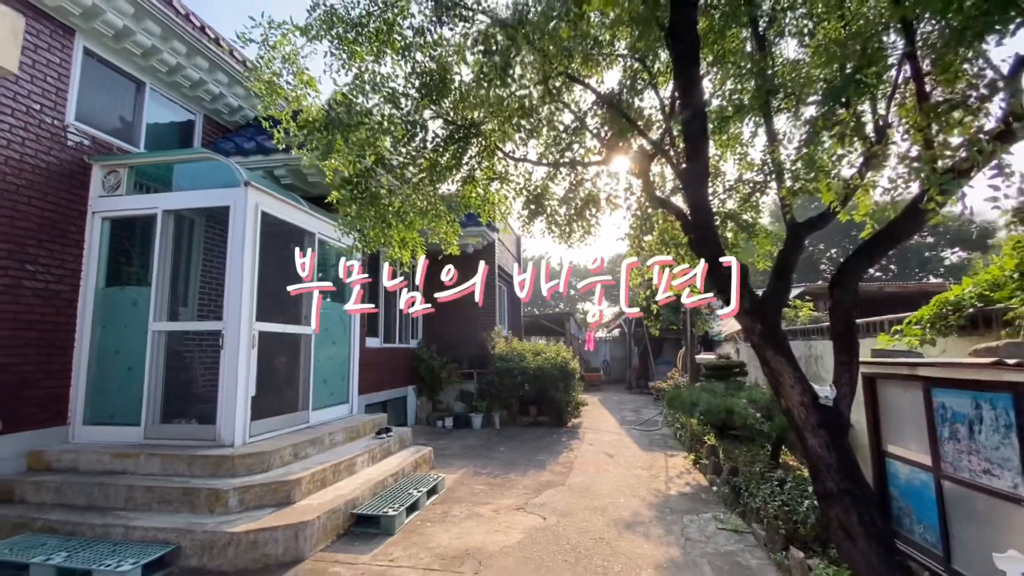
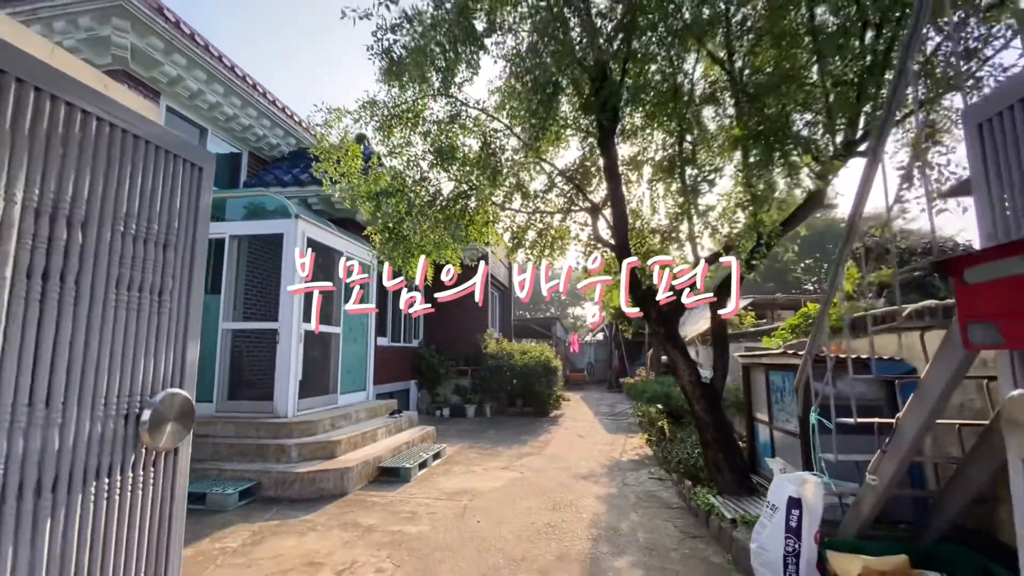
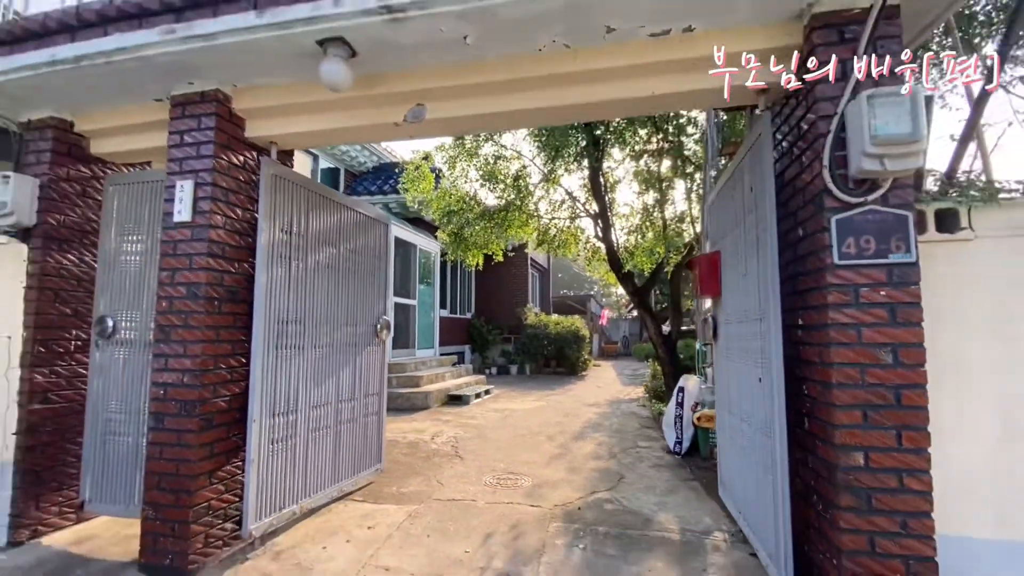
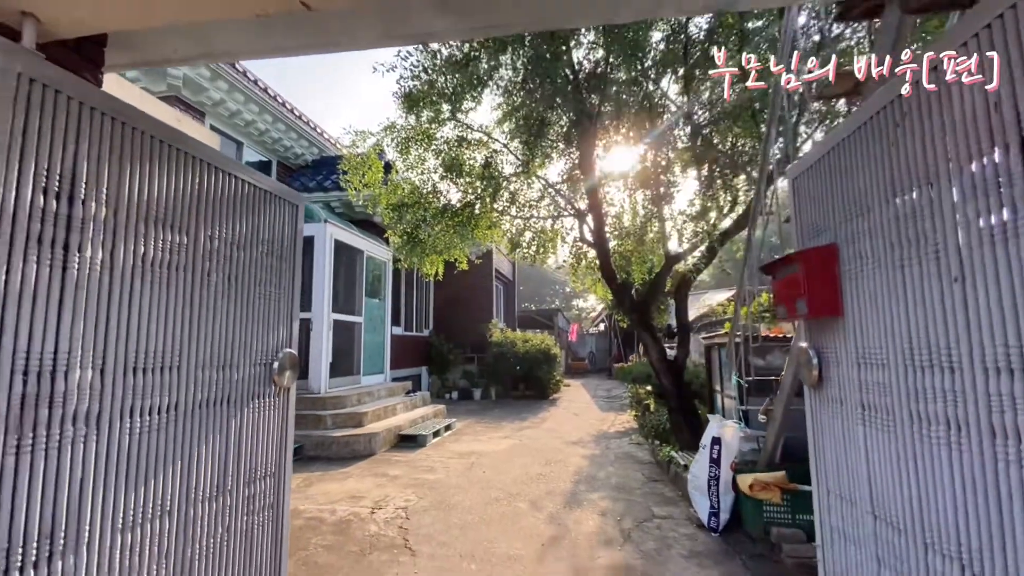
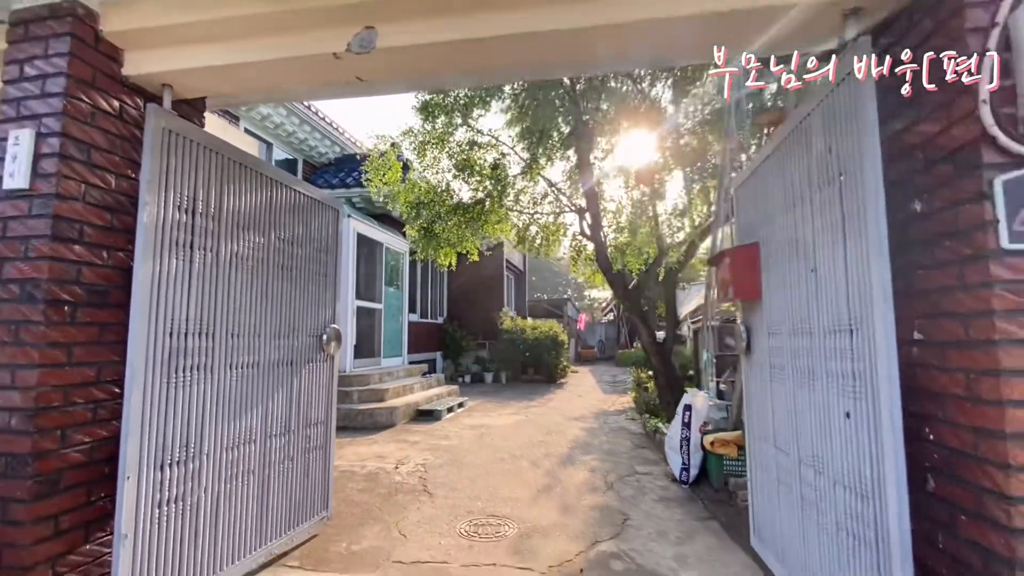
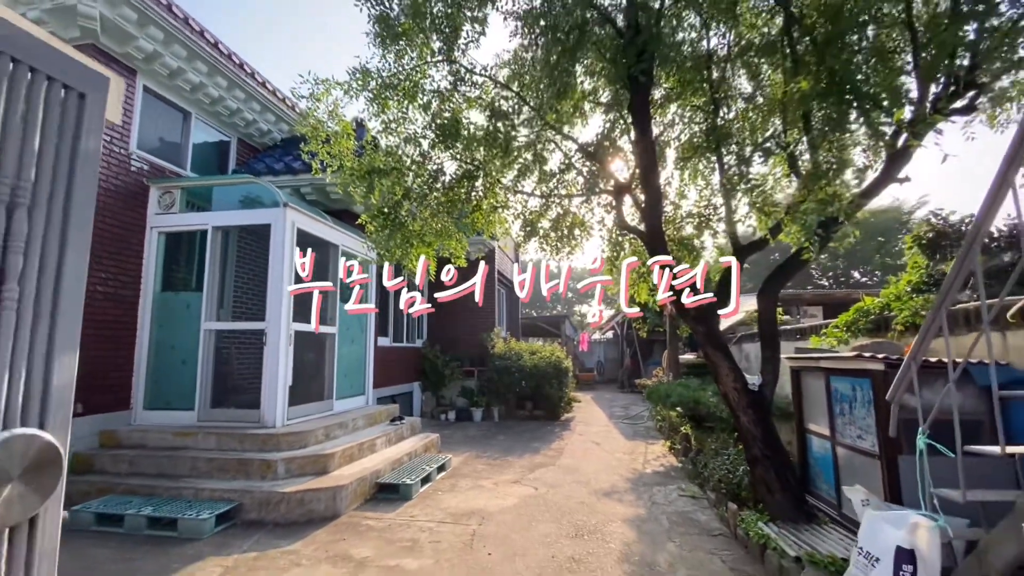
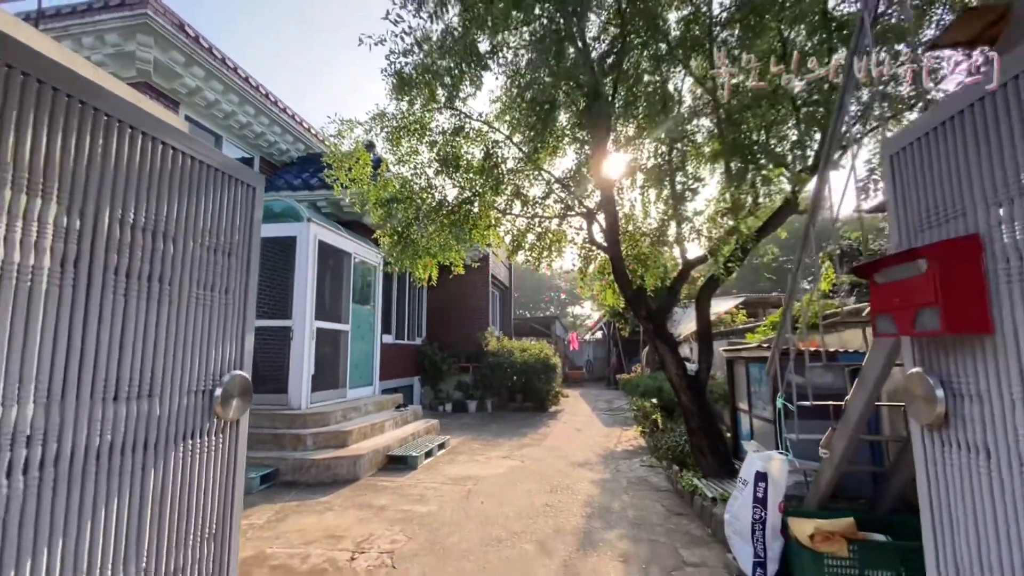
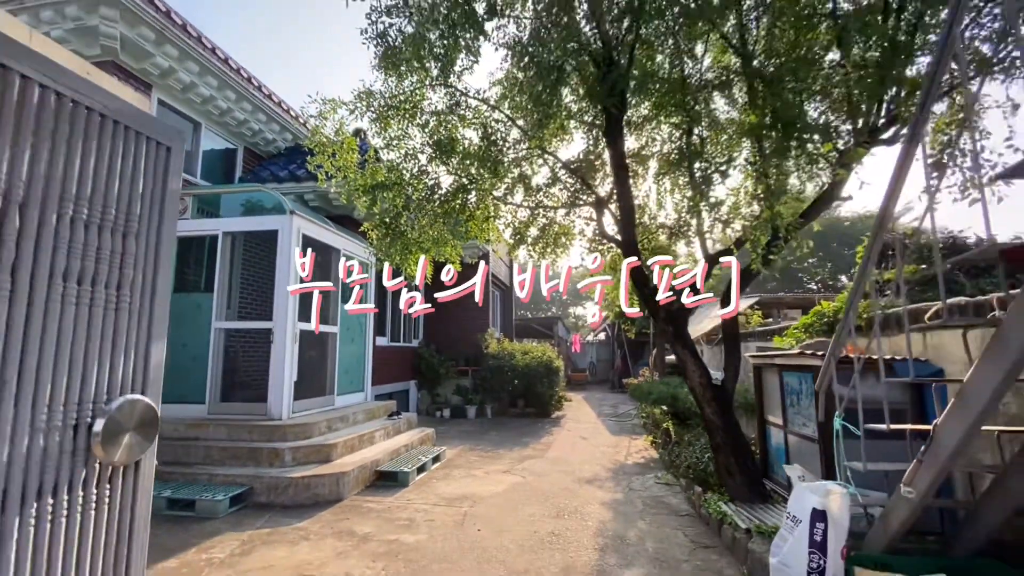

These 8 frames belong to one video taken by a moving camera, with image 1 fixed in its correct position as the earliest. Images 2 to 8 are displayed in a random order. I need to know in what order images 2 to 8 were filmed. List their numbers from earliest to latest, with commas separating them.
6, 8, 2, 7, 4, 5, 3
